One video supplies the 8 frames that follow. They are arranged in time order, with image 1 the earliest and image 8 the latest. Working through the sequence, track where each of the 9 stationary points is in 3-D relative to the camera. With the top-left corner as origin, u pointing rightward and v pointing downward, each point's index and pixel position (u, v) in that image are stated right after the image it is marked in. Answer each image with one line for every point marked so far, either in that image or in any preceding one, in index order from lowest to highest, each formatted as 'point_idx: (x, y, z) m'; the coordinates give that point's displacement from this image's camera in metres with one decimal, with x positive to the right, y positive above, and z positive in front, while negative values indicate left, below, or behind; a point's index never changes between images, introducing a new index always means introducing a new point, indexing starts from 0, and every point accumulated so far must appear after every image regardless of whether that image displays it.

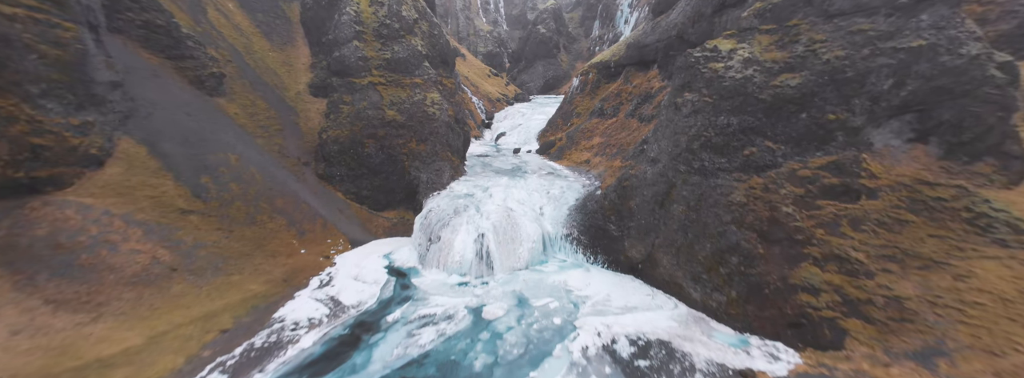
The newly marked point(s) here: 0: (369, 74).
0: (-8.8, +6.9, +18.2) m
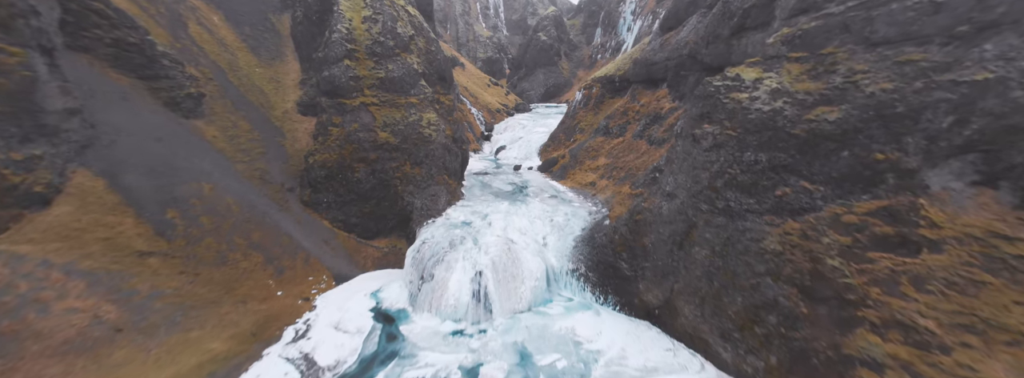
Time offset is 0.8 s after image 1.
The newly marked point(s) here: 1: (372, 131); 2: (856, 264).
0: (-8.8, +5.4, +17.2) m
1: (-7.9, +3.3, +16.8) m
2: (+7.6, -1.7, +6.6) m
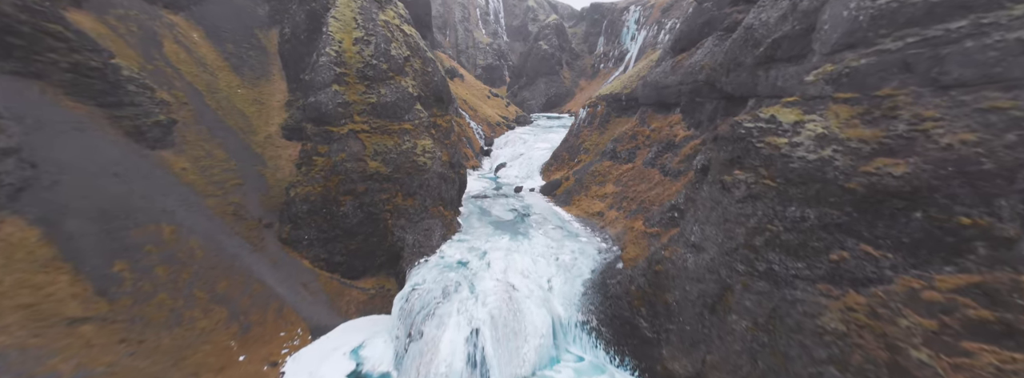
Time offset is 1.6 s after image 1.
0: (-8.7, +3.6, +16.0) m
1: (-7.9, +1.5, +15.5) m
2: (+7.8, -3.1, +5.2) m
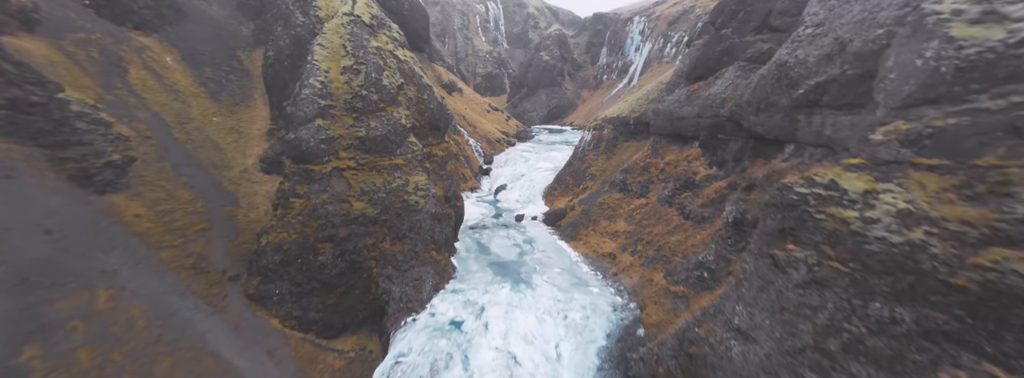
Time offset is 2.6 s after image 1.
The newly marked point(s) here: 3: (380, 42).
0: (-8.6, +1.5, +14.4) m
1: (-7.8, -0.5, +13.8) m
2: (+7.9, -4.7, +3.5) m
3: (-8.1, +8.9, +18.2) m
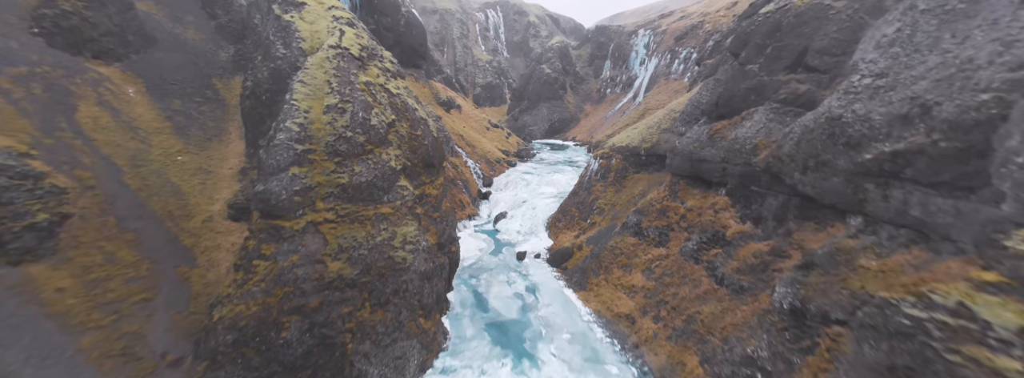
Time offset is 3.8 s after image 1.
0: (-8.5, -0.8, +12.4) m
1: (-7.7, -2.9, +11.7) m
2: (+8.1, -6.7, +1.3) m
3: (-8.0, +6.3, +16.6) m
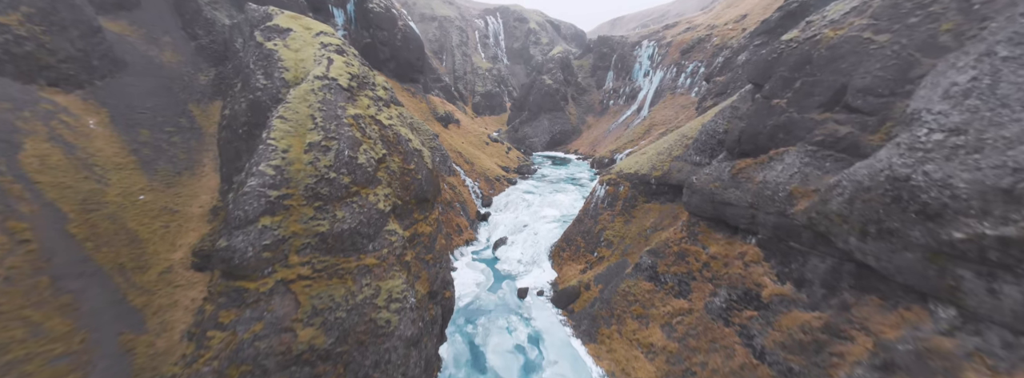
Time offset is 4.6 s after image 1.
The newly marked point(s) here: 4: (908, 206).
0: (-8.4, -2.8, +10.7) m
1: (-7.6, -4.8, +10.0) m
2: (+8.1, -8.4, -0.6) m
3: (-7.8, +4.2, +15.2) m
4: (+10.5, -0.5, +7.9) m
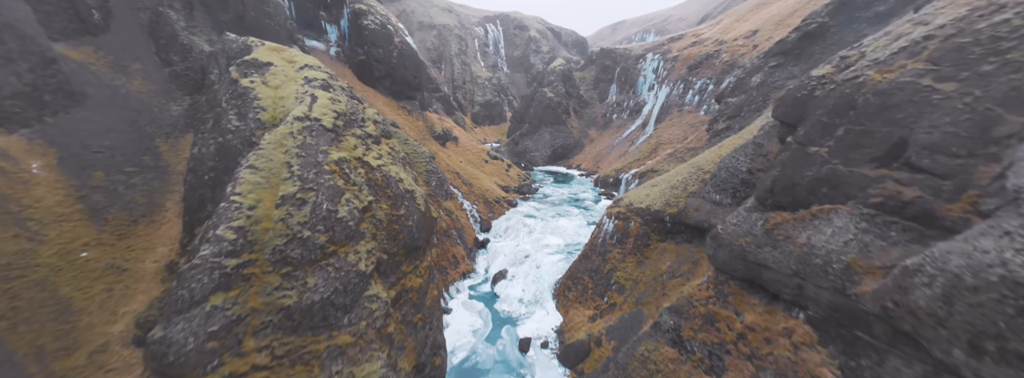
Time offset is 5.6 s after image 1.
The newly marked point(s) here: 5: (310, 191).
0: (-8.3, -4.9, +8.7) m
1: (-7.5, -6.9, +7.9) m
2: (+8.1, -10.2, -2.9) m
3: (-7.6, +1.9, +13.5) m
4: (+10.7, -2.7, +5.9) m
5: (-7.8, 0.0, +11.4) m
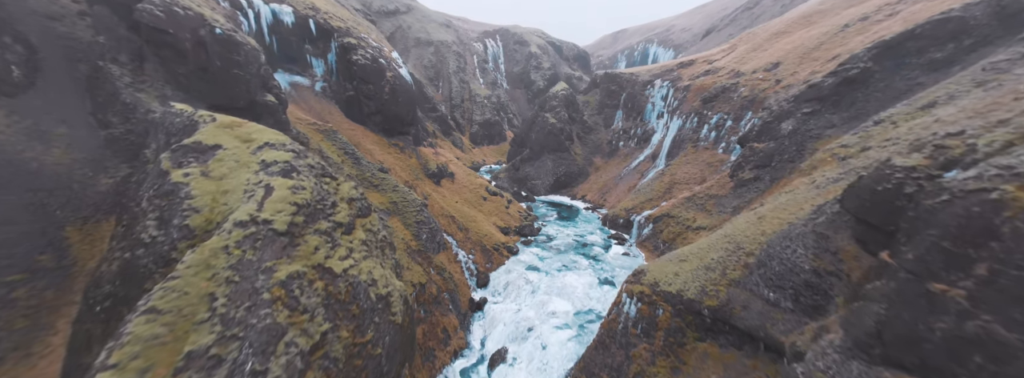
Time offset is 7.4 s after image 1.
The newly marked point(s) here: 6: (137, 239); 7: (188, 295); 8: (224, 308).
0: (-8.1, -8.7, +4.7) m
1: (-7.4, -10.6, +3.6) m
2: (+7.9, -13.7, -7.6) m
3: (-7.1, -2.4, +10.0) m
4: (+10.9, -7.0, +1.8) m
5: (-7.4, -4.1, +7.8) m
6: (-11.5, -1.4, +9.0) m
7: (-8.8, -2.8, +8.0) m
8: (-7.9, -3.2, +8.1) m
